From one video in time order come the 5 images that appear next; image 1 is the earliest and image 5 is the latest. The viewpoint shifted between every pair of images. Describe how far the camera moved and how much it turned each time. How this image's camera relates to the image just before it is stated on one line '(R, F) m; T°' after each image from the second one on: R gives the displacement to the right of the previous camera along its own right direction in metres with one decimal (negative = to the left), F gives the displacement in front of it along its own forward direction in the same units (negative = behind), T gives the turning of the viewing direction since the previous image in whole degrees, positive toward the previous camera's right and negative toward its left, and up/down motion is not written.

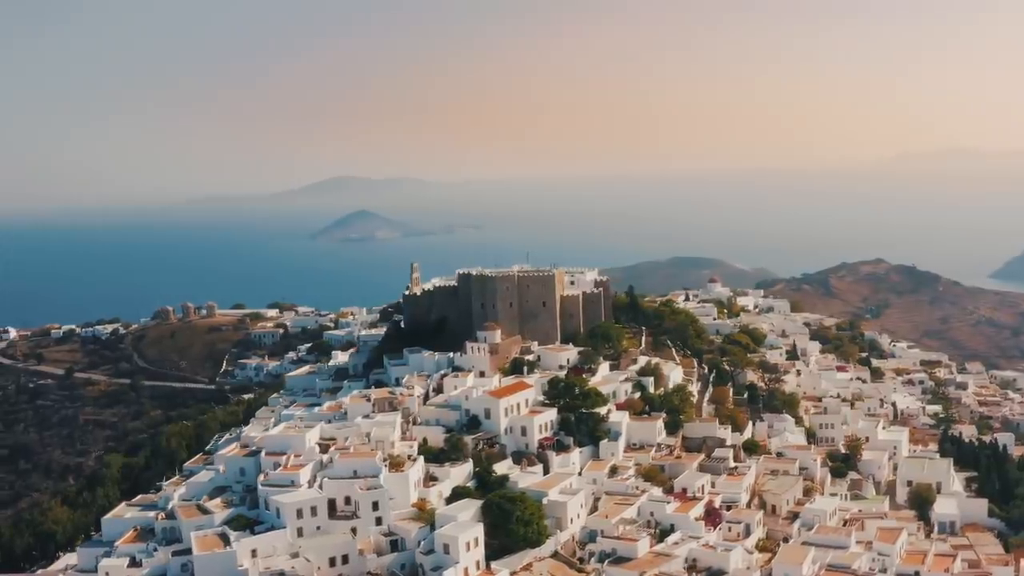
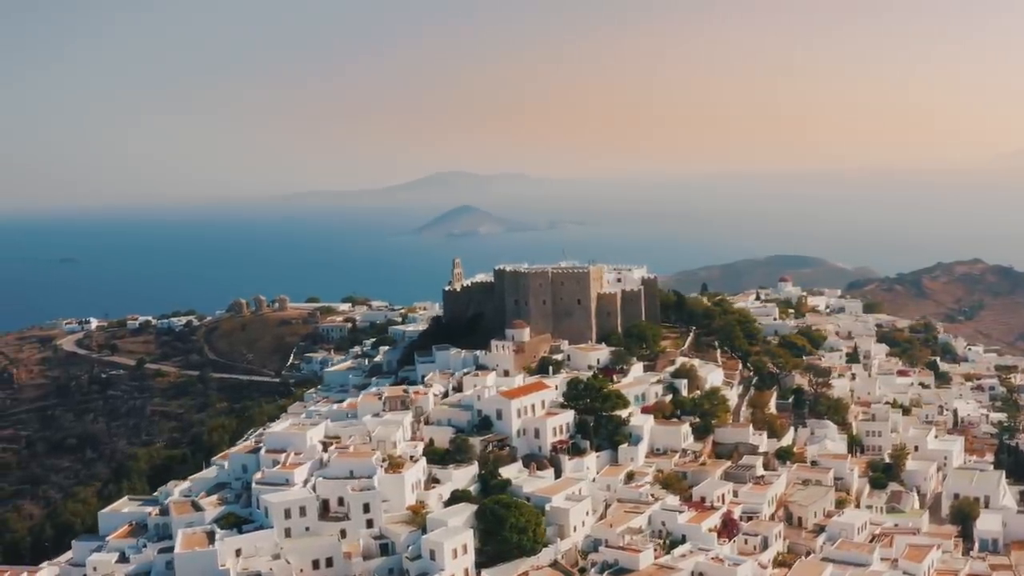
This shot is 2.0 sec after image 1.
(+2.6, +1.1) m; -6°
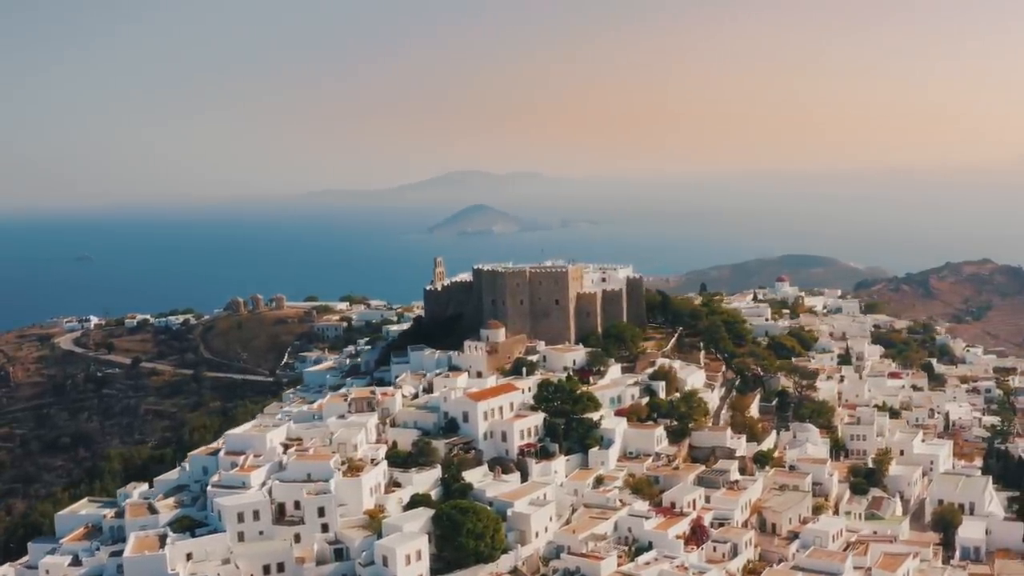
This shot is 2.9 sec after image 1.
(+1.4, +0.7) m; -1°
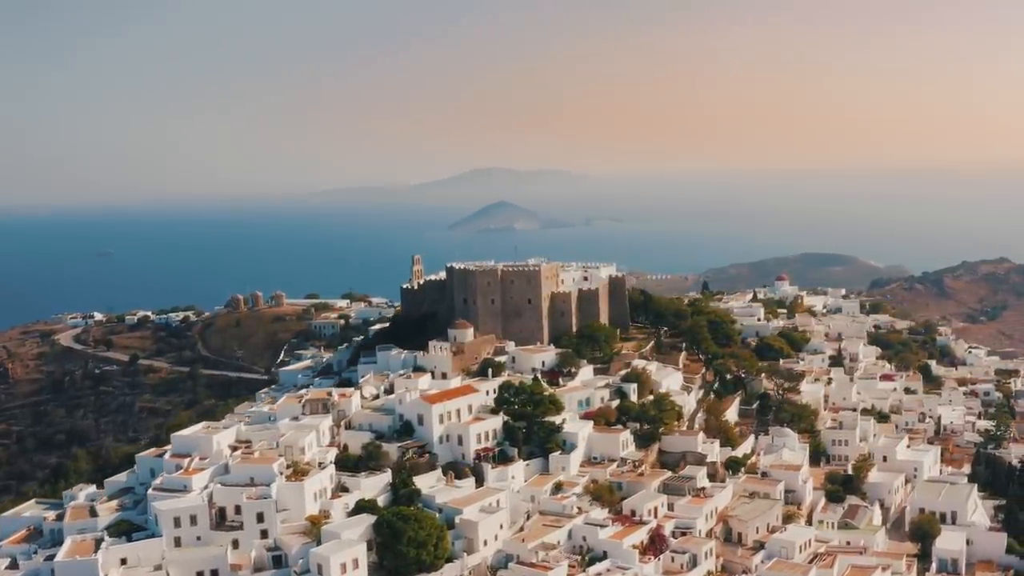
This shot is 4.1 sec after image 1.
(+1.9, +1.0) m; -1°
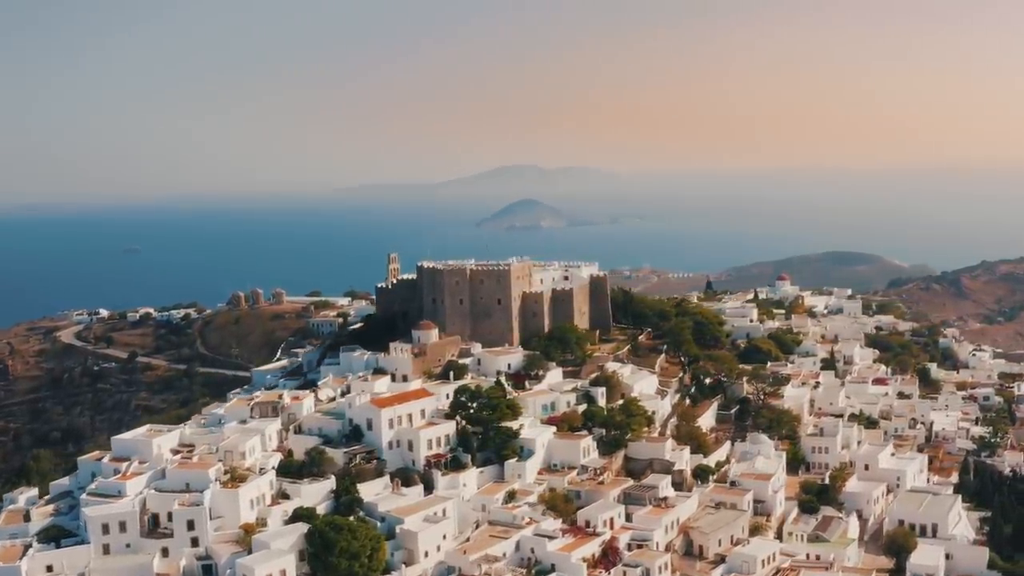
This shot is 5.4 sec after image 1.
(+2.1, +1.2) m; -2°
